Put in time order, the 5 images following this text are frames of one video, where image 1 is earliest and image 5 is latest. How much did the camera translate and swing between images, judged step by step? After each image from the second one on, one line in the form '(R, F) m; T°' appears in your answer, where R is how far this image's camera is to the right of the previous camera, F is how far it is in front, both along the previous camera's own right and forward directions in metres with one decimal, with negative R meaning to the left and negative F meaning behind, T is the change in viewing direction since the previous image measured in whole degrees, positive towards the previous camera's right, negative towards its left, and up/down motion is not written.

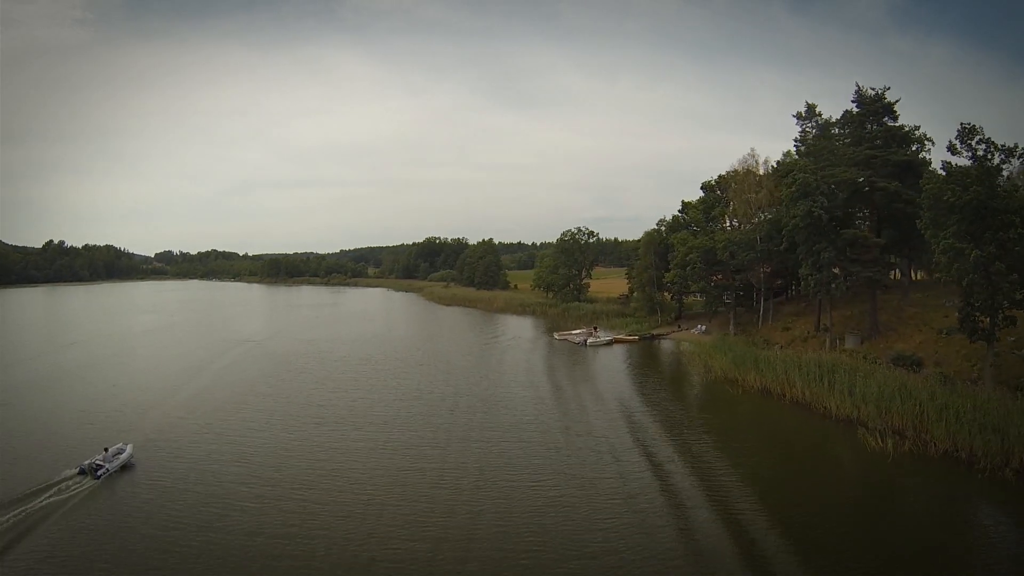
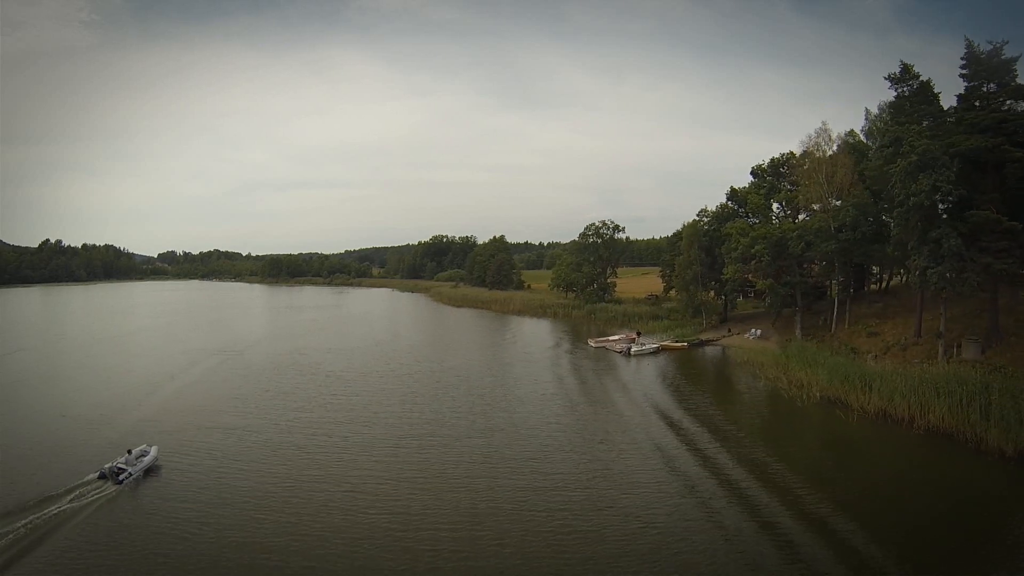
(-1.9, +7.1) m; 0°
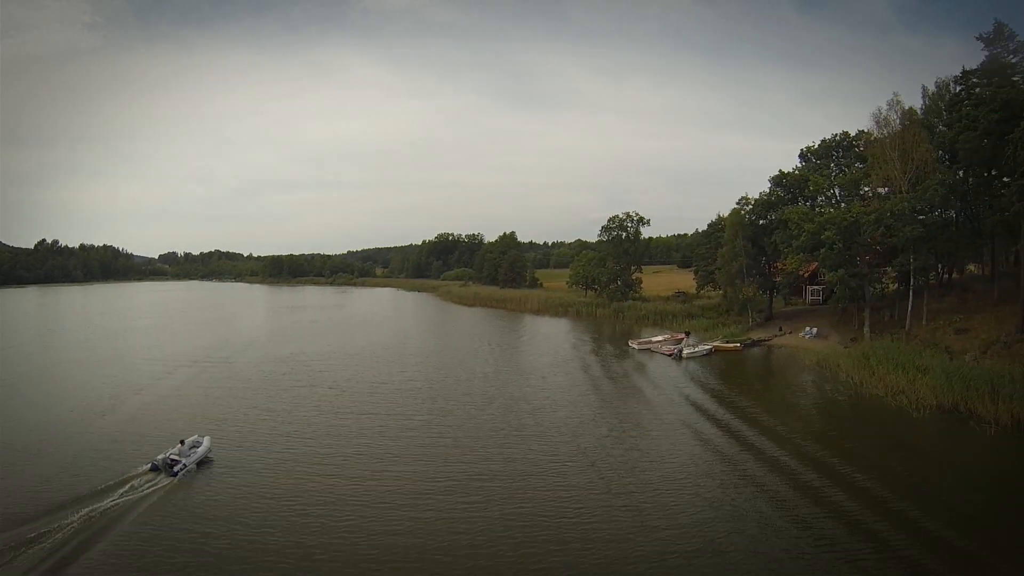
(-2.0, +5.0) m; 0°
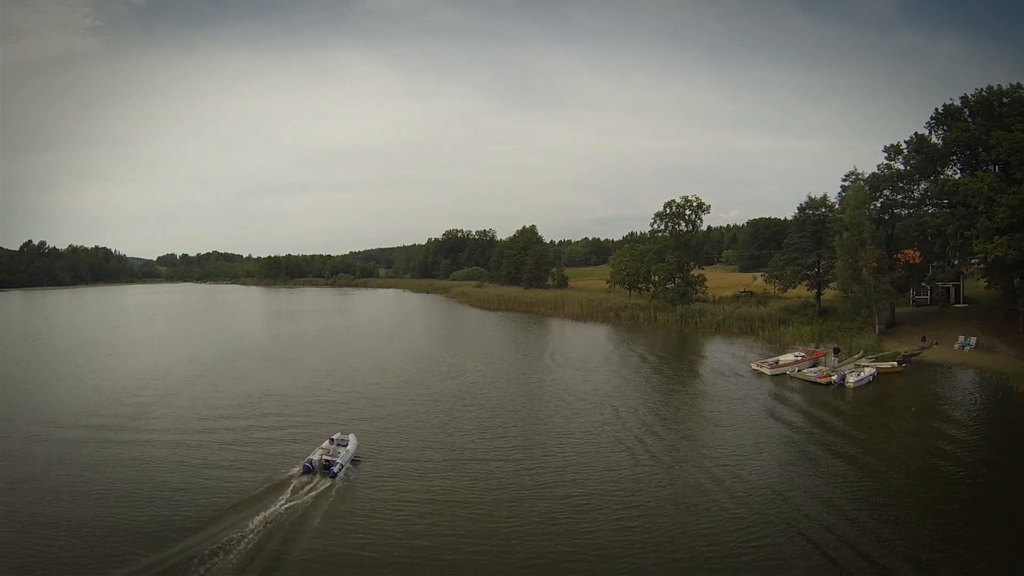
(-3.5, +10.7) m; 0°
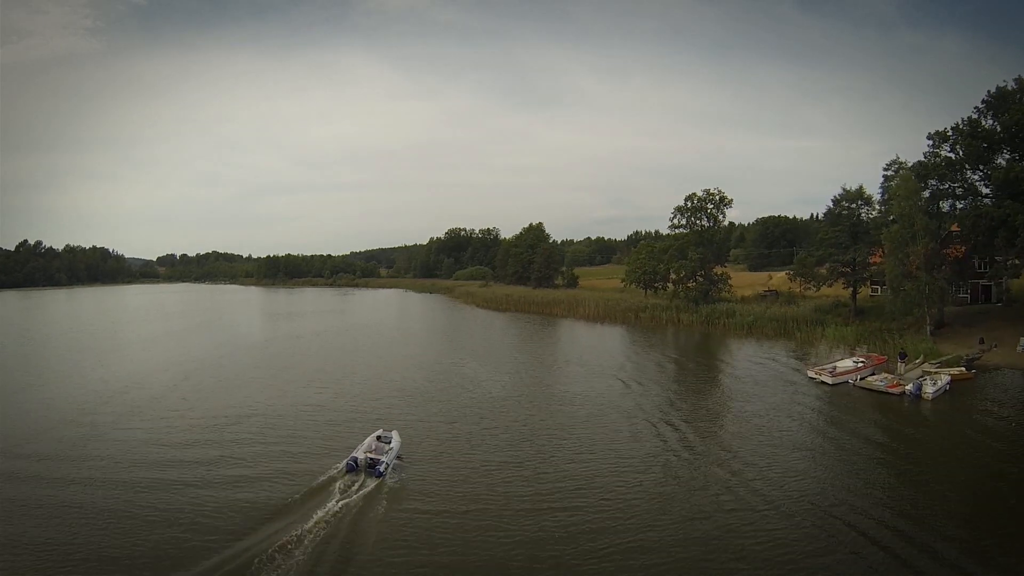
(-1.1, +3.0) m; 0°
